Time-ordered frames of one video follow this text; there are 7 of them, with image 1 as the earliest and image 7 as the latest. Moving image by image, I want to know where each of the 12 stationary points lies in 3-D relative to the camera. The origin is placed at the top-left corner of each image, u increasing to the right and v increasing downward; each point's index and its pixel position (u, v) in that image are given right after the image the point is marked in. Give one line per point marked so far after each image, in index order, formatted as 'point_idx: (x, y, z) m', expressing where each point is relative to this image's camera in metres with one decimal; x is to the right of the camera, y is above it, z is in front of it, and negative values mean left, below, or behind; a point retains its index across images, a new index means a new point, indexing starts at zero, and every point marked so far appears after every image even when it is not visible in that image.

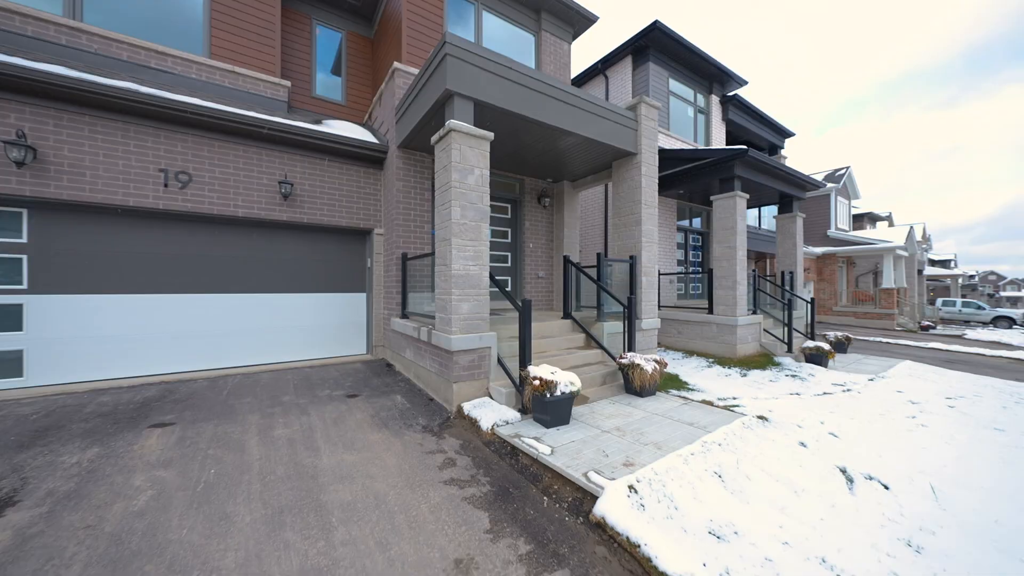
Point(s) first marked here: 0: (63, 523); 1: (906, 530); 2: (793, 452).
0: (-2.7, -1.4, +2.1) m
1: (+2.5, -1.5, +2.2) m
2: (+2.5, -1.4, +3.1) m
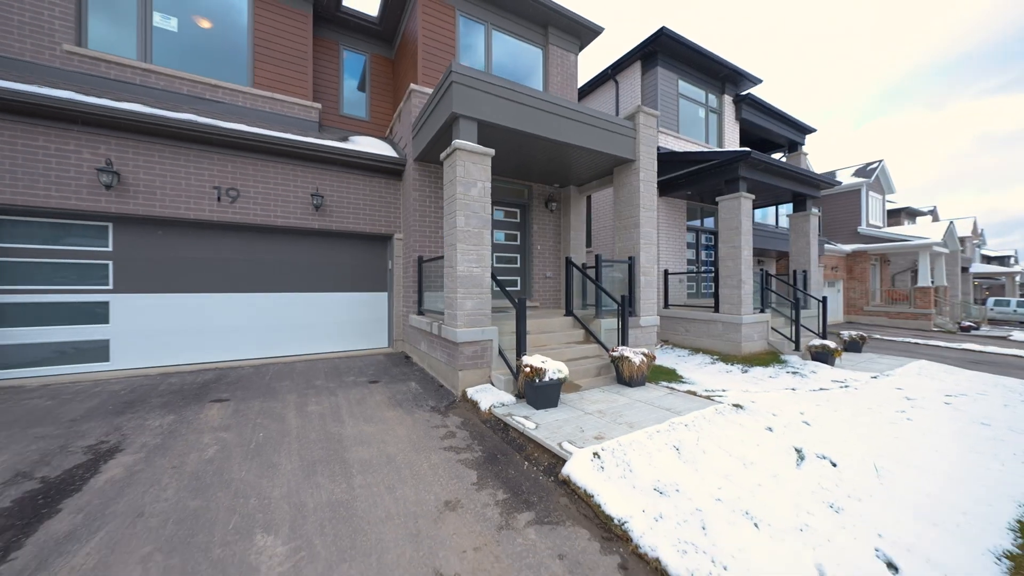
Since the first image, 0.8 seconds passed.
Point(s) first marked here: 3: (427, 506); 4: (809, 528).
0: (-2.8, -1.4, +2.8) m
1: (+2.4, -1.5, +2.6) m
2: (+2.4, -1.4, +3.4) m
3: (-0.6, -1.5, +2.4) m
4: (+1.9, -1.5, +2.2) m
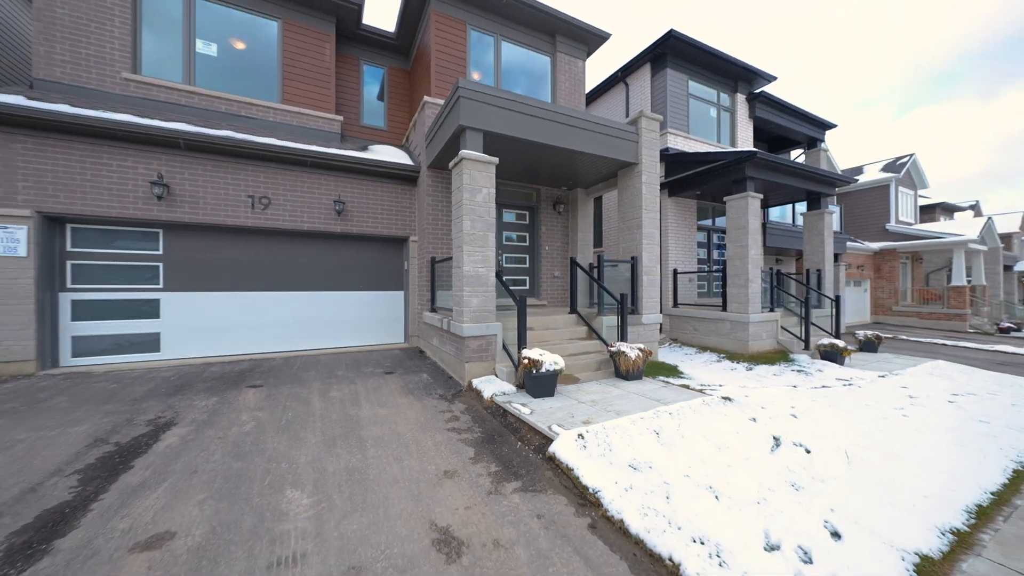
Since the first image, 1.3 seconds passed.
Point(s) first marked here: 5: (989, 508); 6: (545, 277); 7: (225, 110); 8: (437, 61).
0: (-2.9, -1.4, +3.3) m
1: (+2.3, -1.5, +2.8) m
2: (+2.4, -1.4, +3.6) m
3: (-0.7, -1.5, +2.8) m
4: (+1.8, -1.5, +2.5) m
5: (+3.6, -1.7, +2.7) m
6: (+0.8, +0.3, +8.1) m
7: (-5.5, +3.4, +6.7) m
8: (-1.5, +4.7, +7.2) m
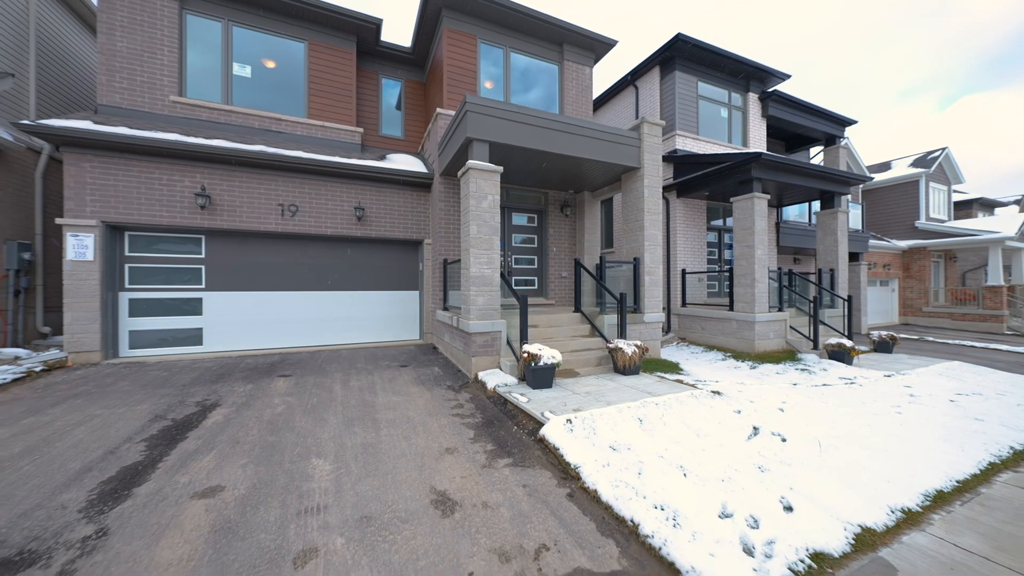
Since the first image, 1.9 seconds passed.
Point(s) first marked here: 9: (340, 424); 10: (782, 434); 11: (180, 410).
0: (-2.9, -1.4, +3.8) m
1: (+2.2, -1.5, +3.0) m
2: (+2.4, -1.4, +3.9) m
3: (-0.7, -1.5, +3.2) m
4: (+1.7, -1.5, +2.8) m
5: (+3.5, -1.7, +2.8) m
6: (+1.0, +0.3, +8.5) m
7: (-5.4, +3.4, +7.4) m
8: (-1.4, +4.7, +7.6) m
9: (-1.8, -1.4, +3.6) m
10: (+2.7, -1.5, +3.5) m
11: (-3.7, -1.4, +3.9) m
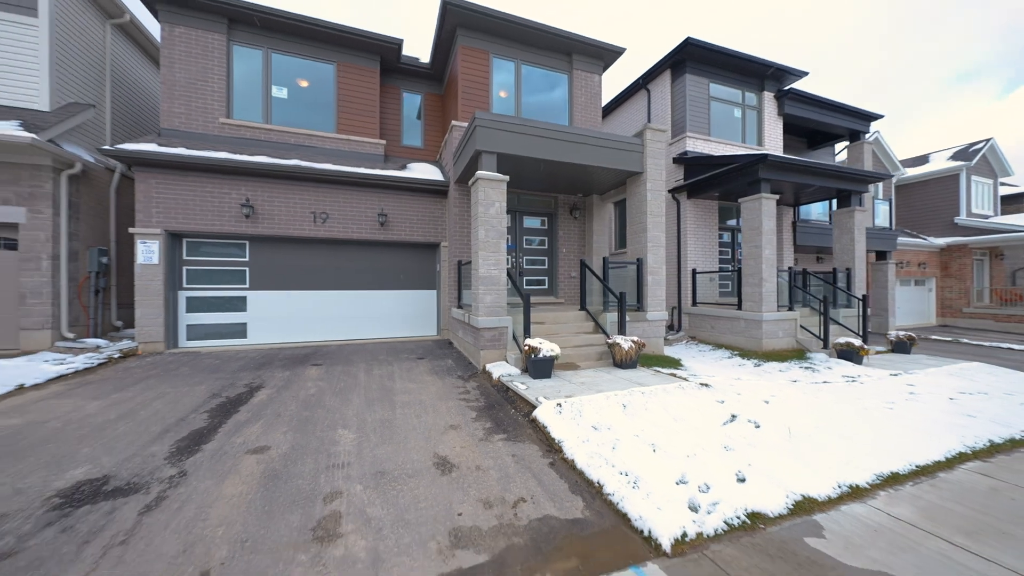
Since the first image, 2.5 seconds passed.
0: (-2.9, -1.4, +4.5) m
1: (+2.2, -1.5, +3.4) m
2: (+2.3, -1.4, +4.2) m
3: (-0.8, -1.5, +3.7) m
4: (+1.6, -1.5, +3.1) m
5: (+3.4, -1.7, +3.1) m
6: (+1.3, +0.3, +8.9) m
7: (-5.1, +3.4, +8.2) m
8: (-1.1, +4.7, +8.2) m
9: (-1.8, -1.4, +4.2) m
10: (+2.7, -1.5, +3.8) m
11: (-3.7, -1.4, +4.7) m
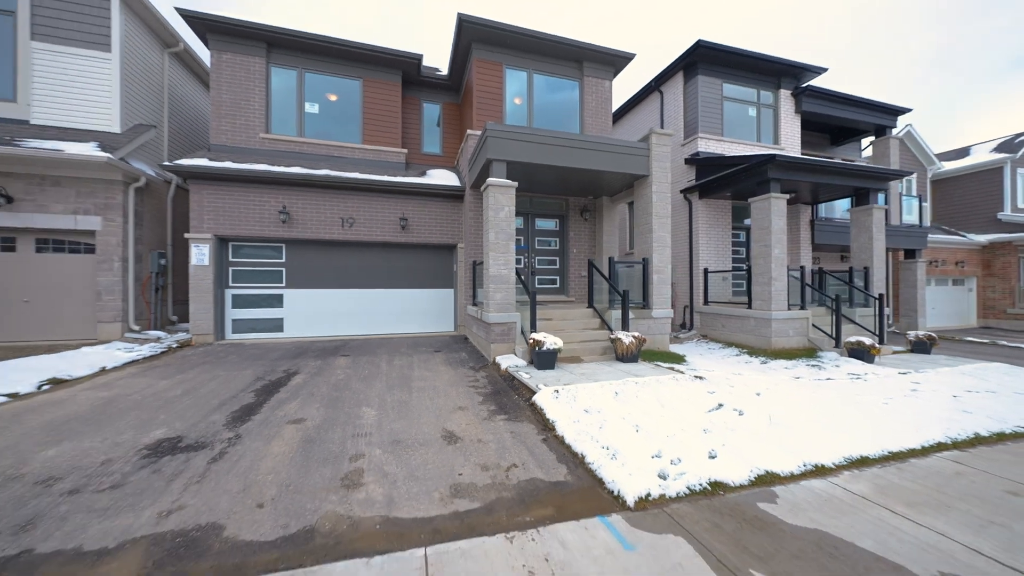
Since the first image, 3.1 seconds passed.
0: (-2.9, -1.3, +5.1) m
1: (+2.2, -1.5, +3.7) m
2: (+2.4, -1.4, +4.5) m
3: (-0.8, -1.4, +4.2) m
4: (+1.6, -1.5, +3.5) m
5: (+3.4, -1.6, +3.3) m
6: (+1.6, +0.3, +9.2) m
7: (-4.8, +3.5, +9.0) m
8: (-0.8, +4.7, +8.7) m
9: (-1.8, -1.4, +4.8) m
10: (+2.7, -1.4, +4.1) m
11: (-3.7, -1.3, +5.3) m
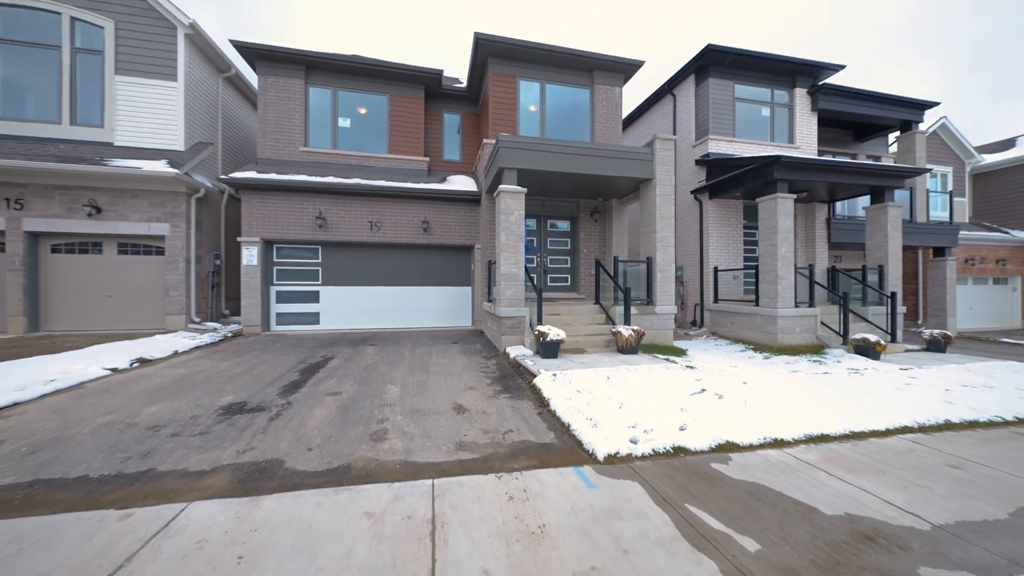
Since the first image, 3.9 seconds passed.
0: (-2.8, -1.3, +5.9) m
1: (+2.2, -1.4, +4.1) m
2: (+2.4, -1.3, +4.9) m
3: (-0.7, -1.4, +4.9) m
4: (+1.6, -1.4, +4.0) m
5: (+3.4, -1.6, +3.7) m
6: (+2.0, +0.4, +9.7) m
7: (-4.5, +3.5, +9.9) m
8: (-0.5, +4.8, +9.3) m
9: (-1.7, -1.3, +5.5) m
10: (+2.7, -1.4, +4.5) m
11: (-3.5, -1.3, +6.2) m
